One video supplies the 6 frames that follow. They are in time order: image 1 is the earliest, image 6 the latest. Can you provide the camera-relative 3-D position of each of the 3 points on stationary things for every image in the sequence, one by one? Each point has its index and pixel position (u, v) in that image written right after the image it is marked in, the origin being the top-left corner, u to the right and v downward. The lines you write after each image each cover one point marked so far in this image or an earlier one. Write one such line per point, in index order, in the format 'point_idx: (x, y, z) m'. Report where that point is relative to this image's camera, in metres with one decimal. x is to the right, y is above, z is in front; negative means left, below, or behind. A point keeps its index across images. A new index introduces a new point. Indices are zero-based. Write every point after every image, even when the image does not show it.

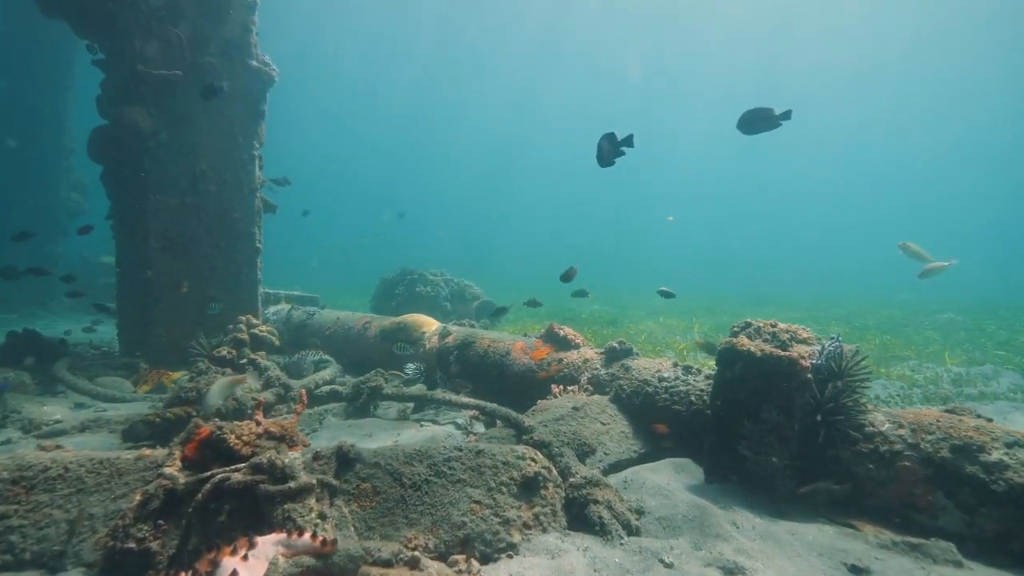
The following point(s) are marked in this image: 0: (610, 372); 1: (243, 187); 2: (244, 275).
0: (+1.4, -1.2, +7.1) m
1: (-6.0, +2.2, +11.0) m
2: (-6.0, +0.3, +11.0) m
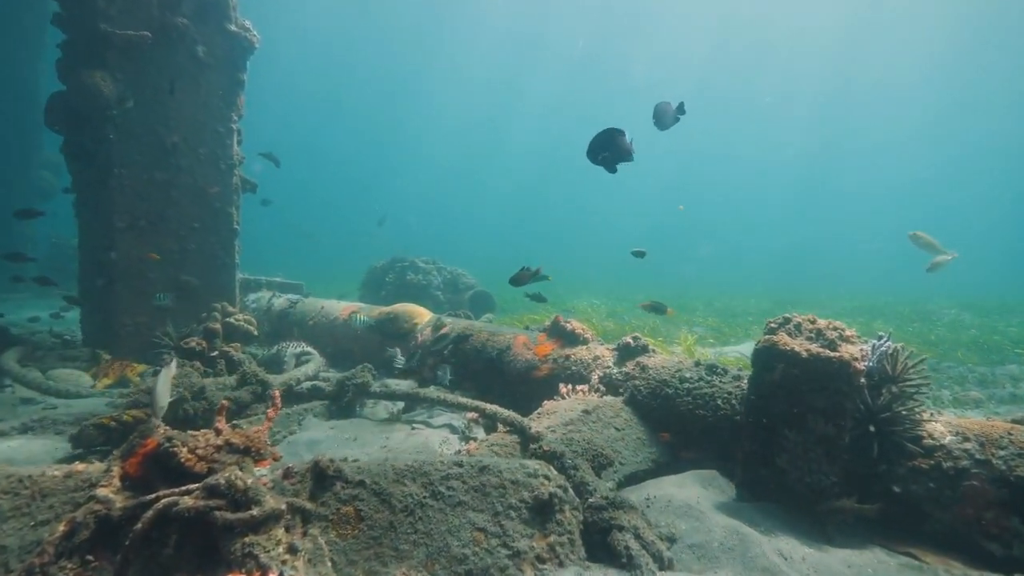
0: (+1.5, -1.1, +6.4) m
1: (-6.0, +2.5, +10.1) m
2: (-6.0, +0.6, +10.2) m
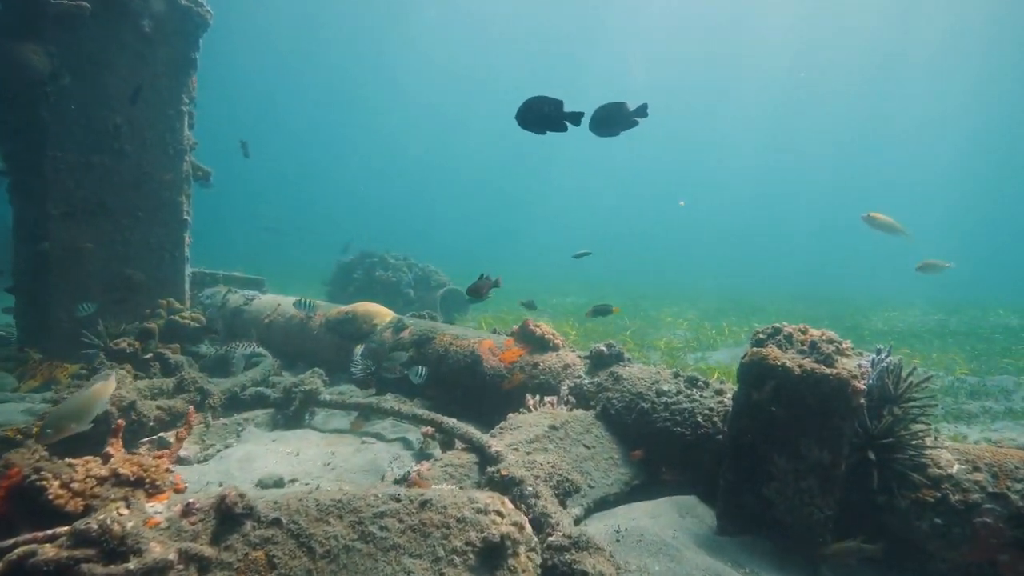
0: (+1.0, -1.1, +5.9) m
1: (-6.5, +2.6, +9.3) m
2: (-6.5, +0.7, +9.4) m
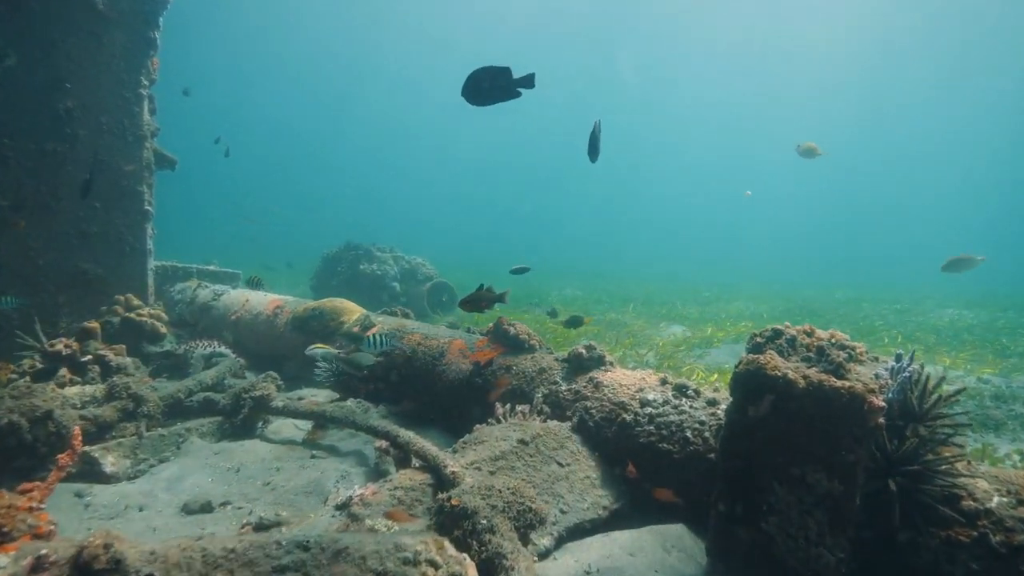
0: (+0.7, -1.1, +5.2) m
1: (-6.8, +2.7, +8.6) m
2: (-6.8, +0.8, +8.8) m
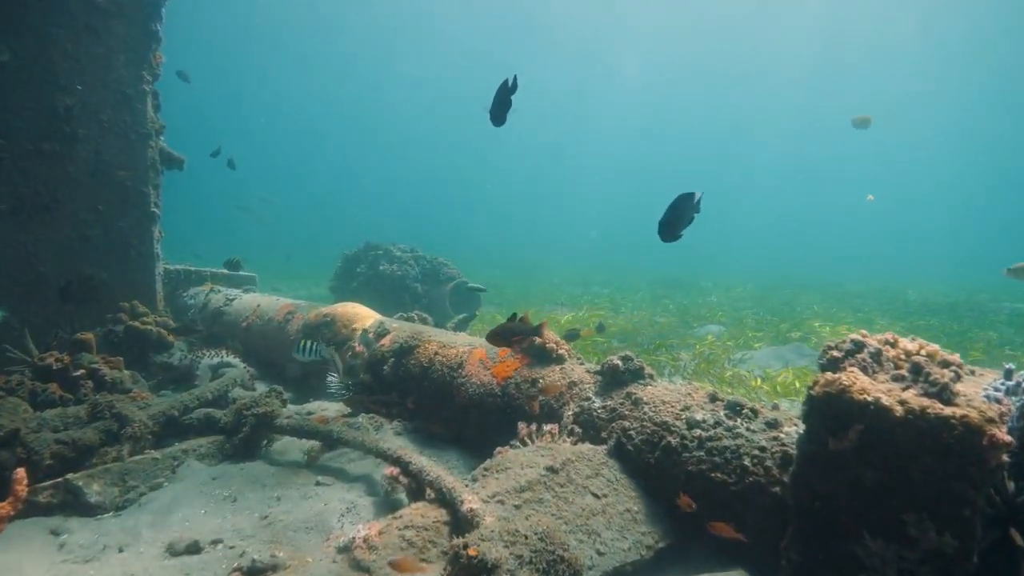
0: (+0.9, -1.1, +4.6) m
1: (-6.5, +2.6, +8.3) m
2: (-6.5, +0.7, +8.4) m
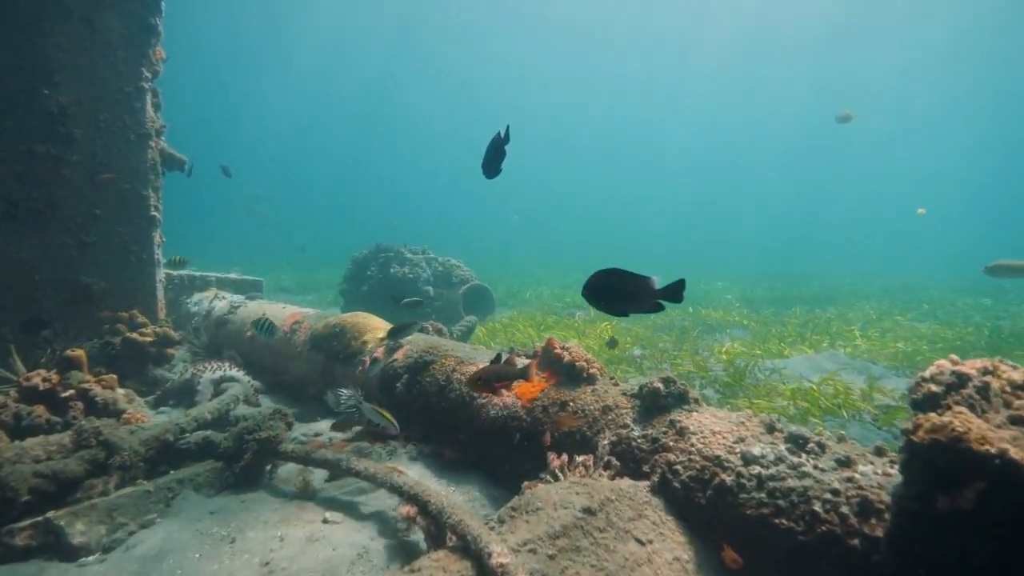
0: (+1.2, -1.2, +4.1) m
1: (-6.2, +2.5, +7.9) m
2: (-6.2, +0.5, +8.1) m
